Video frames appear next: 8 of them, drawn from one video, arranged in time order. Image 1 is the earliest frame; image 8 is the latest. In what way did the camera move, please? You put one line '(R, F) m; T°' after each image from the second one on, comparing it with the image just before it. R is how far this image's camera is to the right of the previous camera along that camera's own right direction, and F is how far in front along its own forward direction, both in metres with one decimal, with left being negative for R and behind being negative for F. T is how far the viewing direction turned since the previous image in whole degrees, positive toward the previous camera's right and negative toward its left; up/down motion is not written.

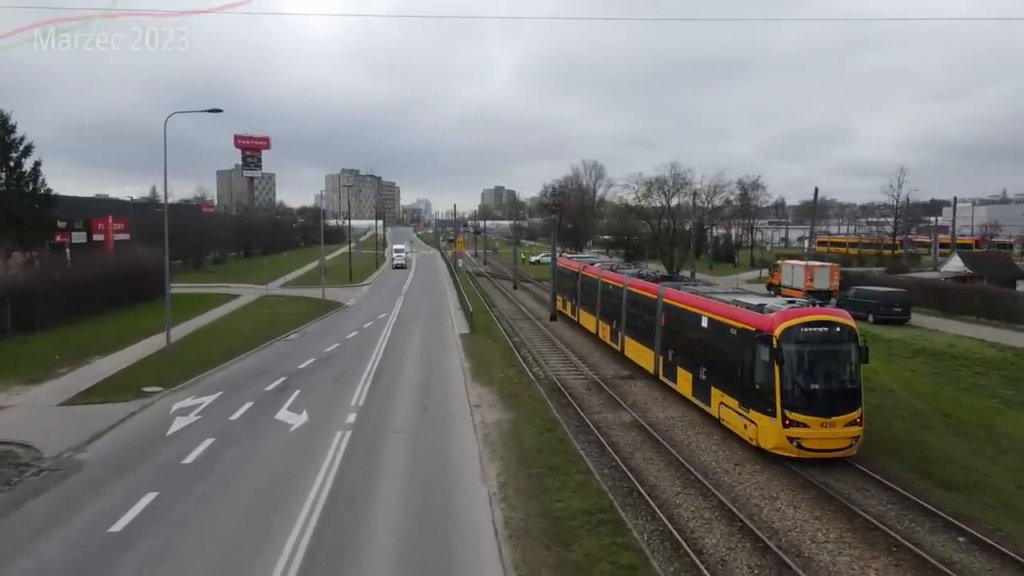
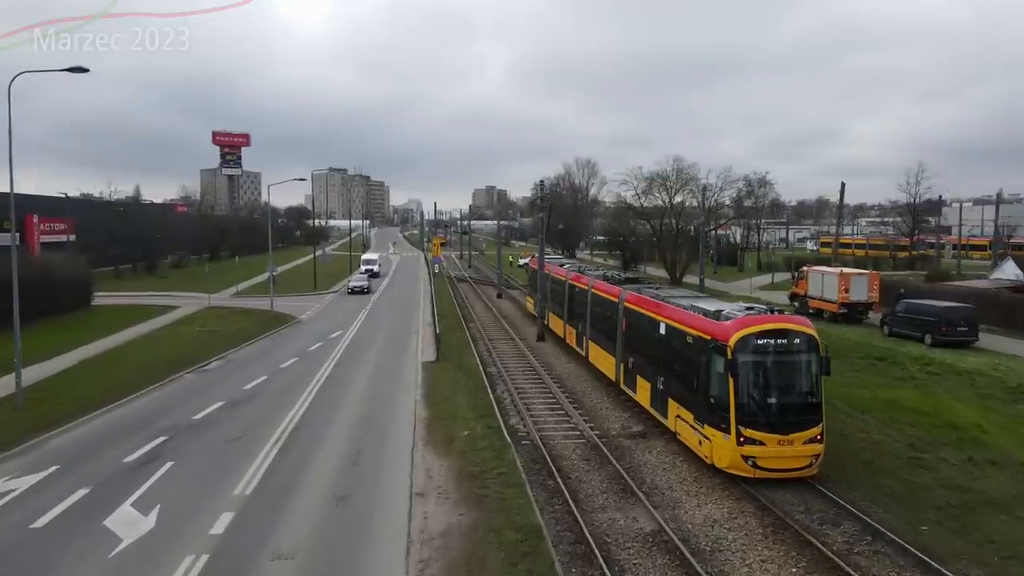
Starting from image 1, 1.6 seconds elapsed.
(+0.6, +6.3) m; +1°
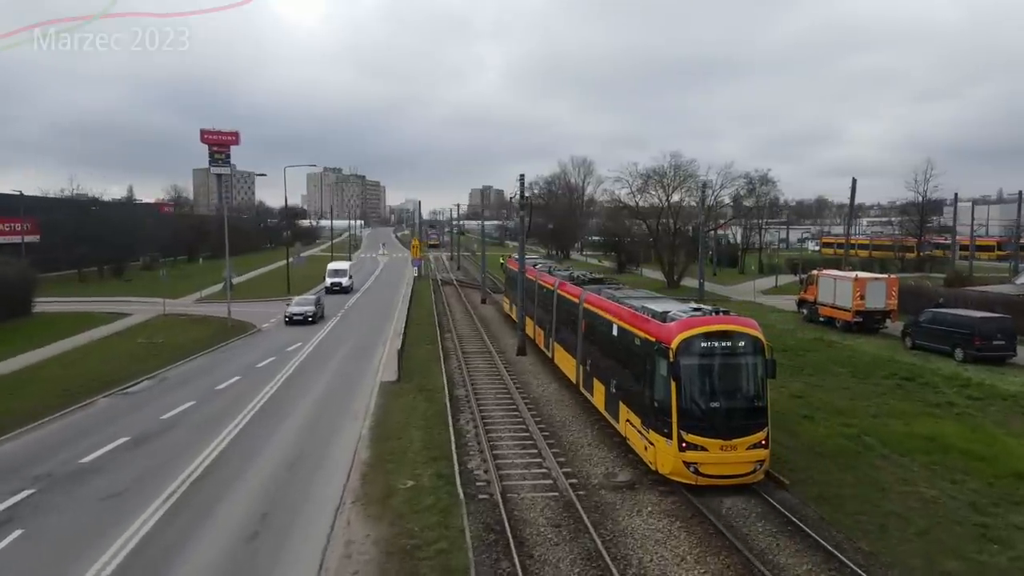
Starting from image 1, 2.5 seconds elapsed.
(+0.8, +3.3) m; 0°
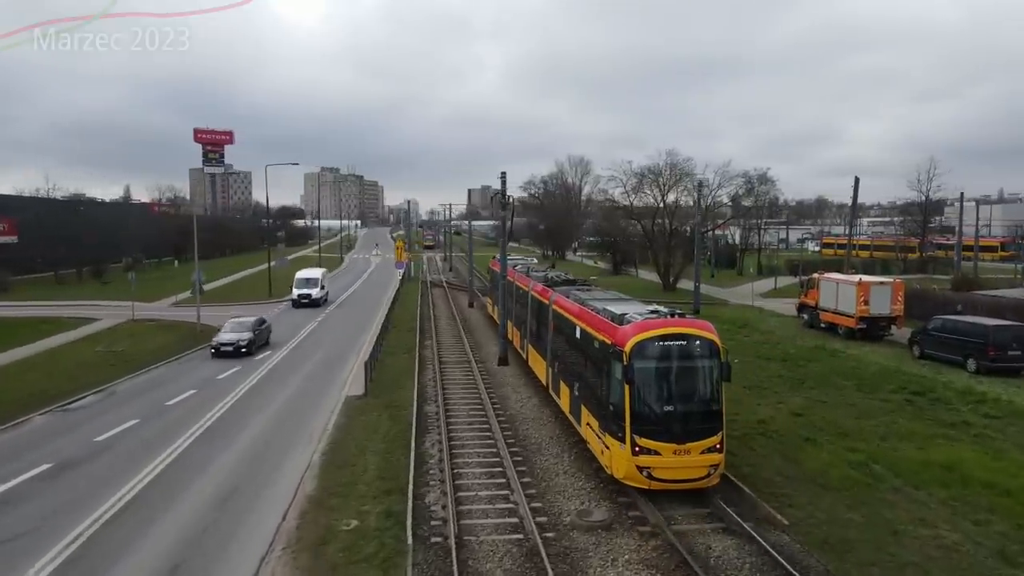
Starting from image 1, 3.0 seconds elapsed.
(+0.7, +1.7) m; 0°
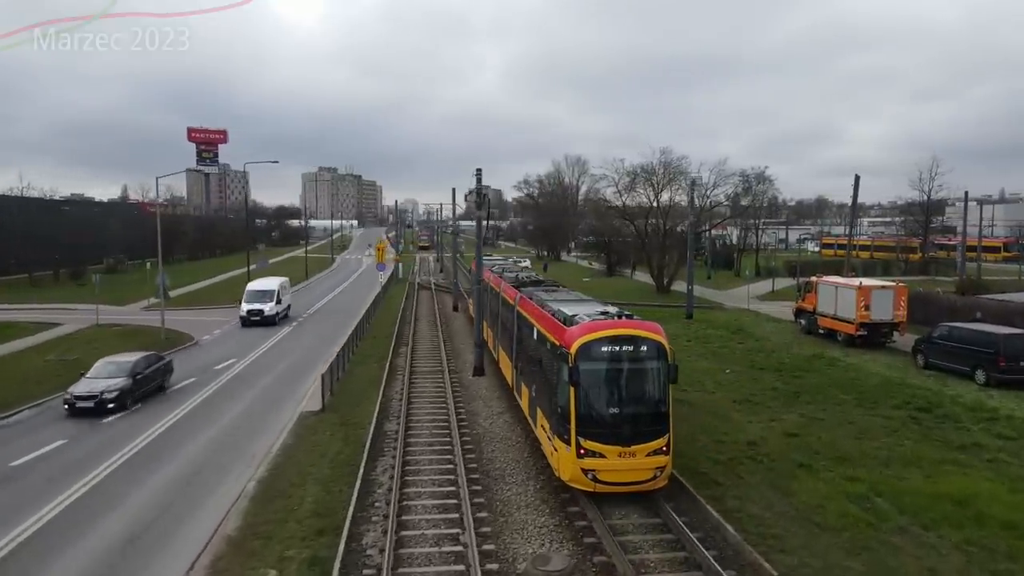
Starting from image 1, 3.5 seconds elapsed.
(+0.8, +1.6) m; 0°
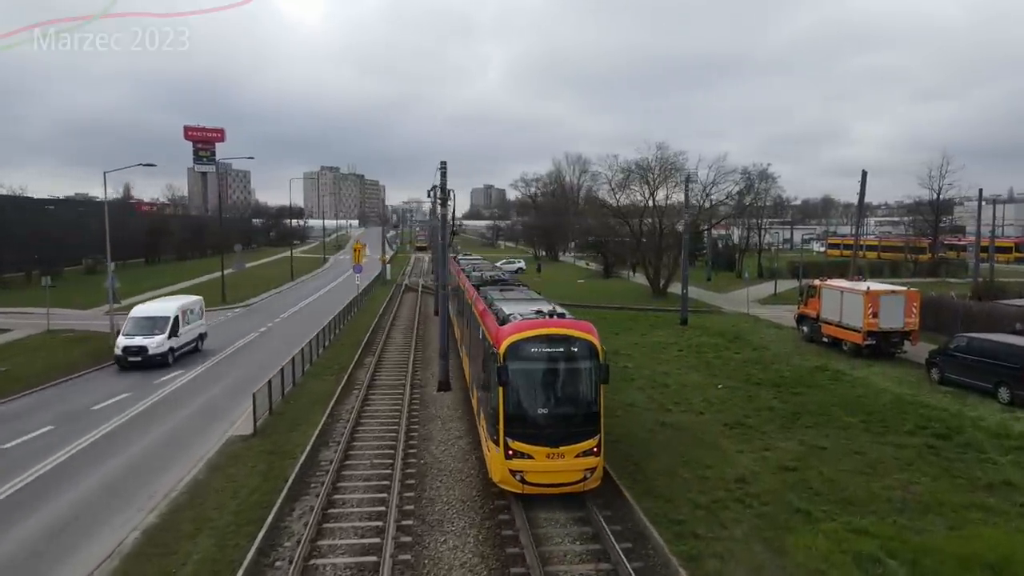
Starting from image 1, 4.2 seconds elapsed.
(+1.1, +2.3) m; 0°
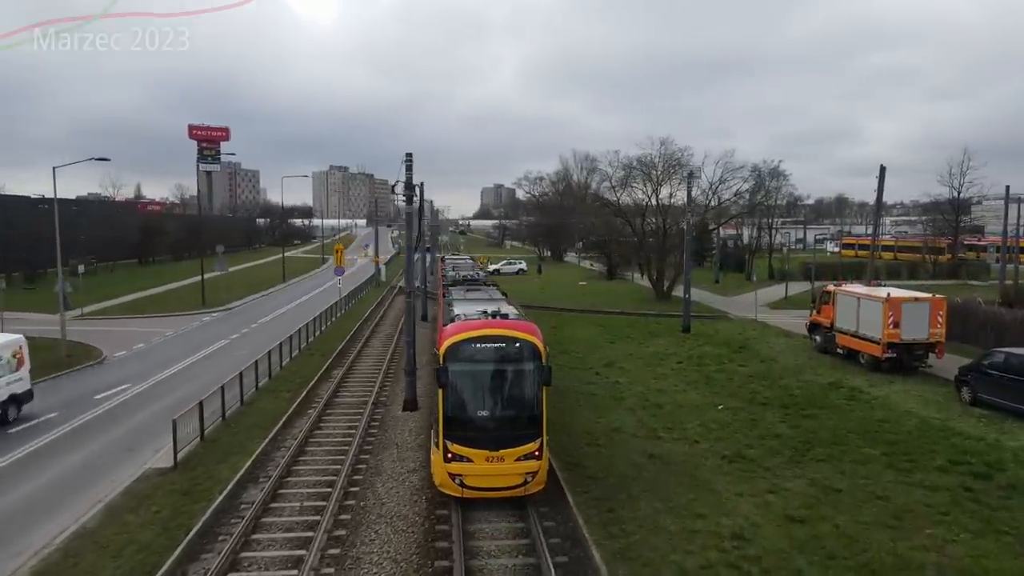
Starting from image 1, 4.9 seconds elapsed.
(+1.0, +2.3) m; -1°
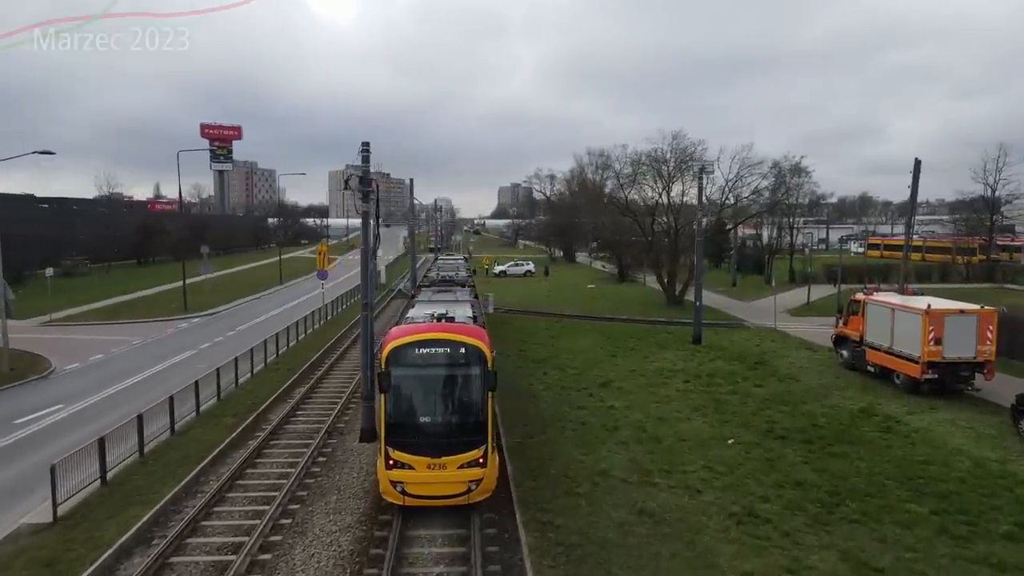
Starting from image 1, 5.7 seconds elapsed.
(+1.0, +2.8) m; -1°
